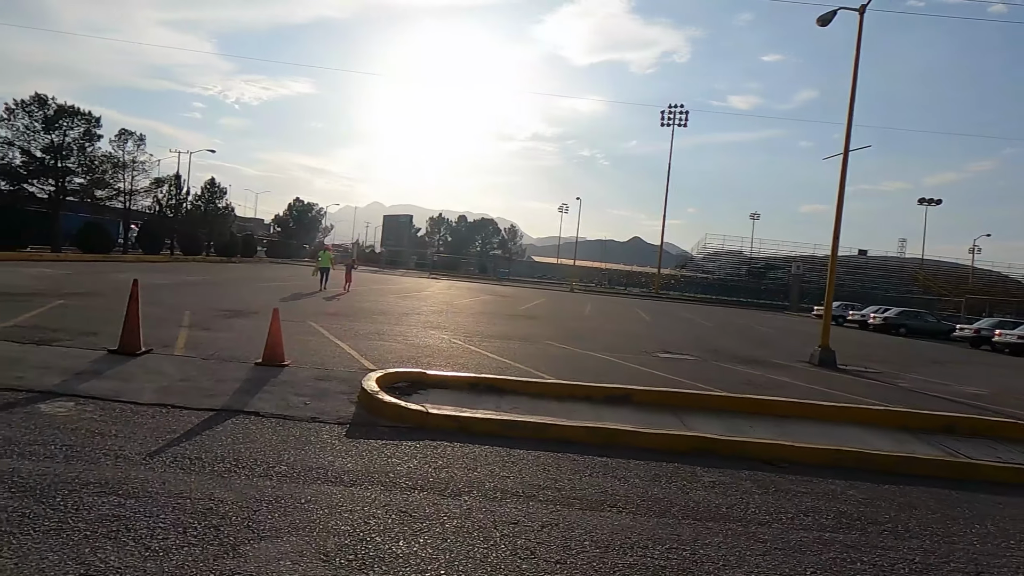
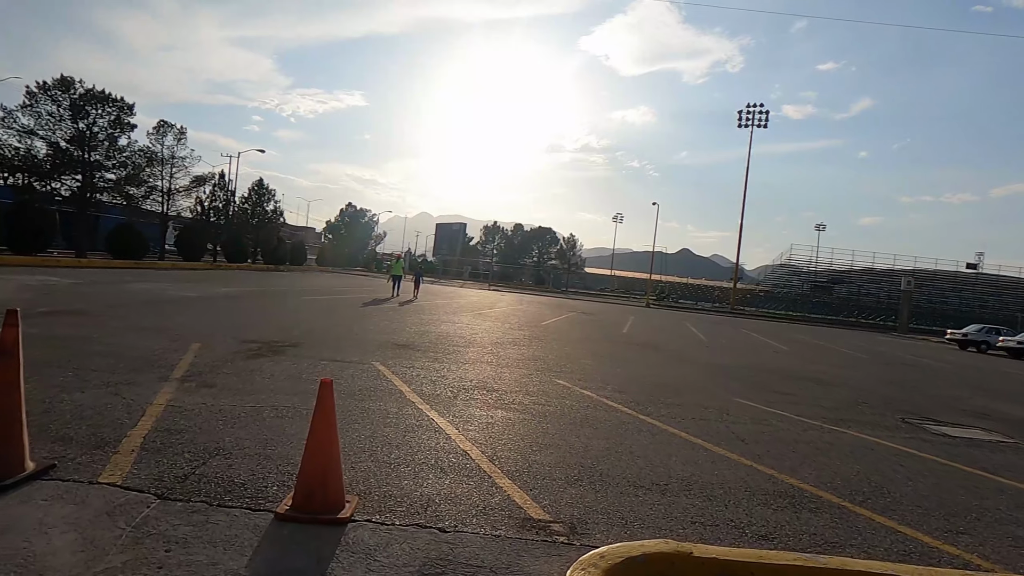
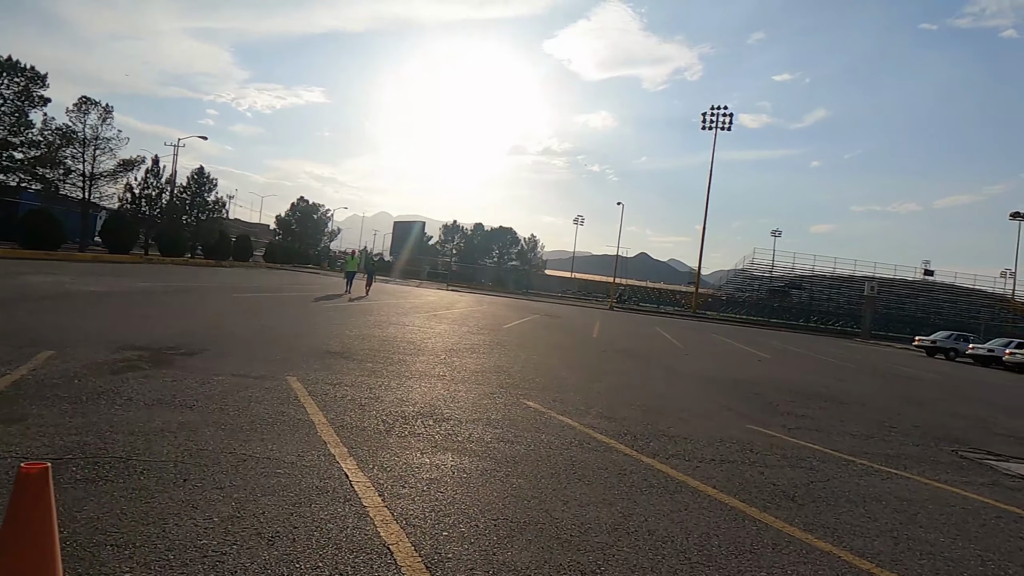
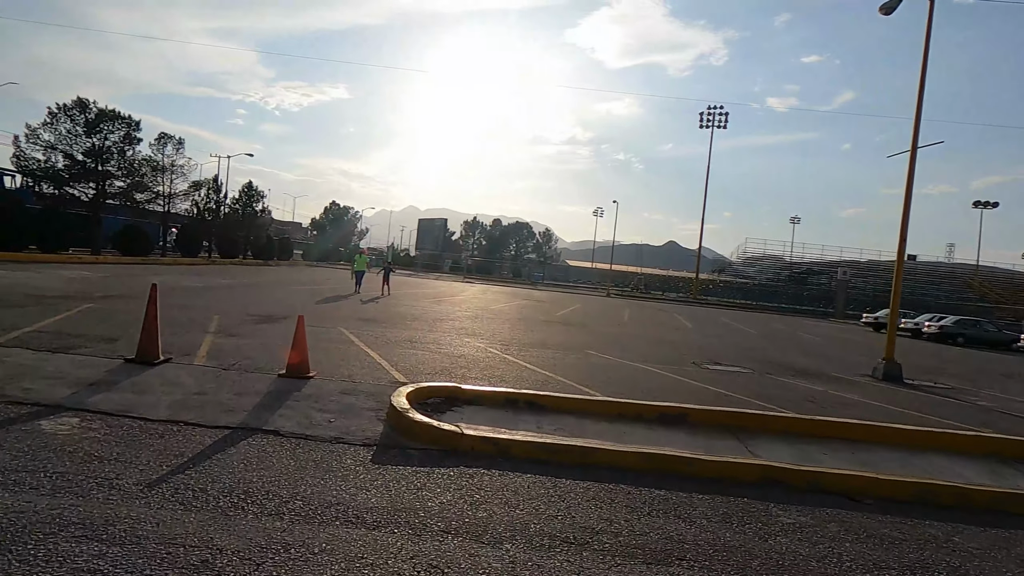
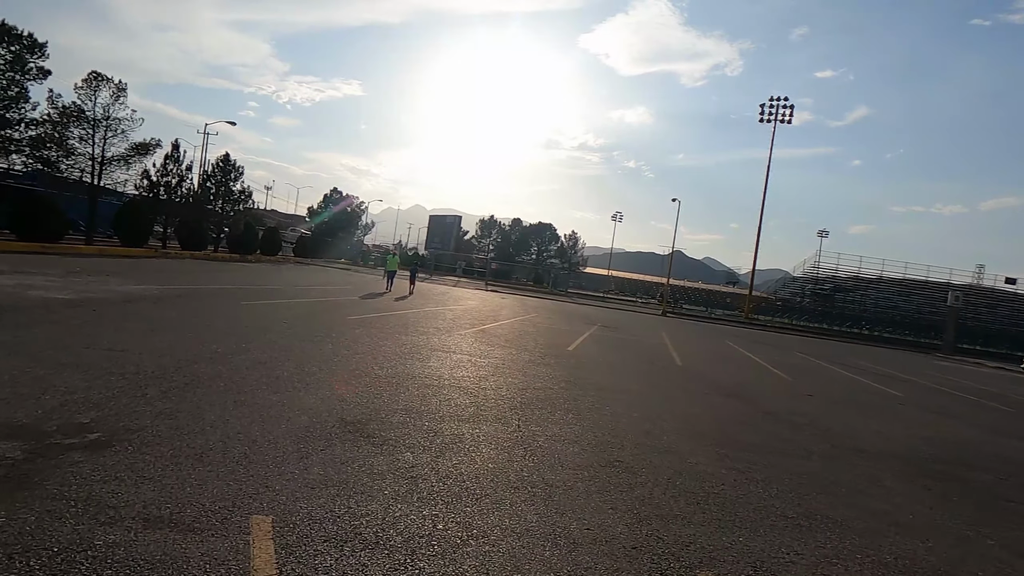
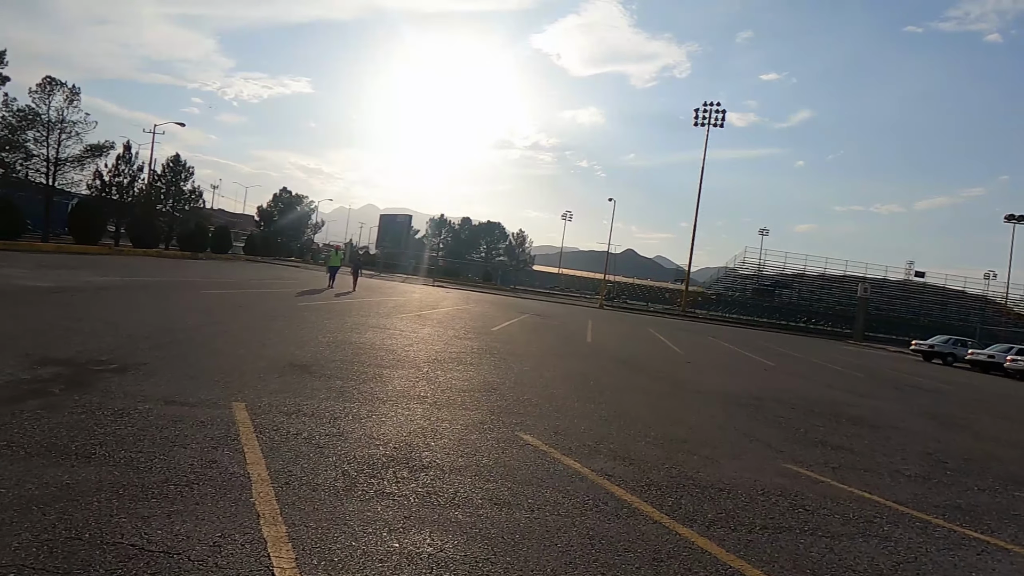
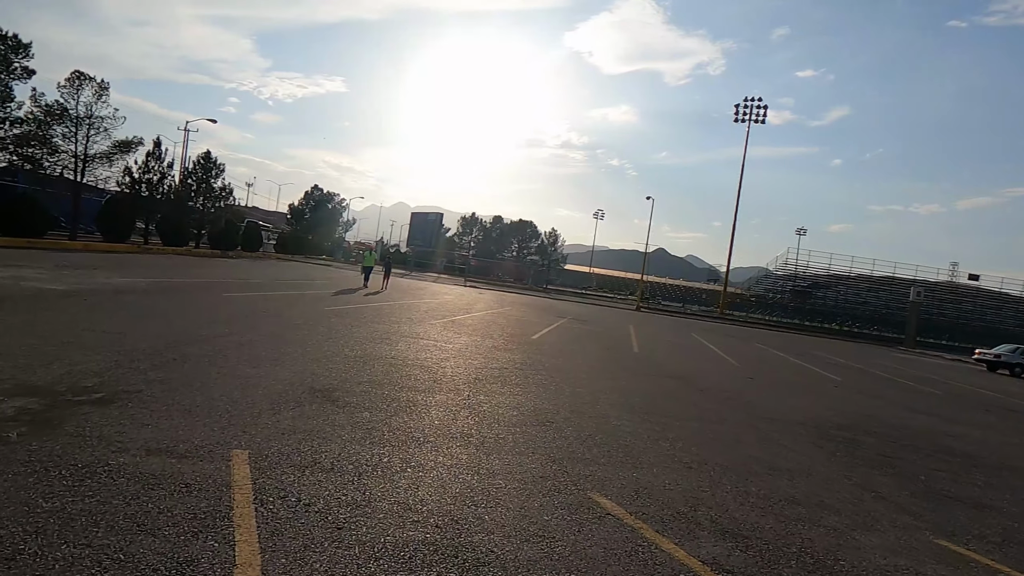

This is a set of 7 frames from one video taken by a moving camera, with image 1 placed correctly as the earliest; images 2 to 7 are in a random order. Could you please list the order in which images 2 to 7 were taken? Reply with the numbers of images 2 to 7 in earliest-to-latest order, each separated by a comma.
4, 2, 3, 6, 7, 5
